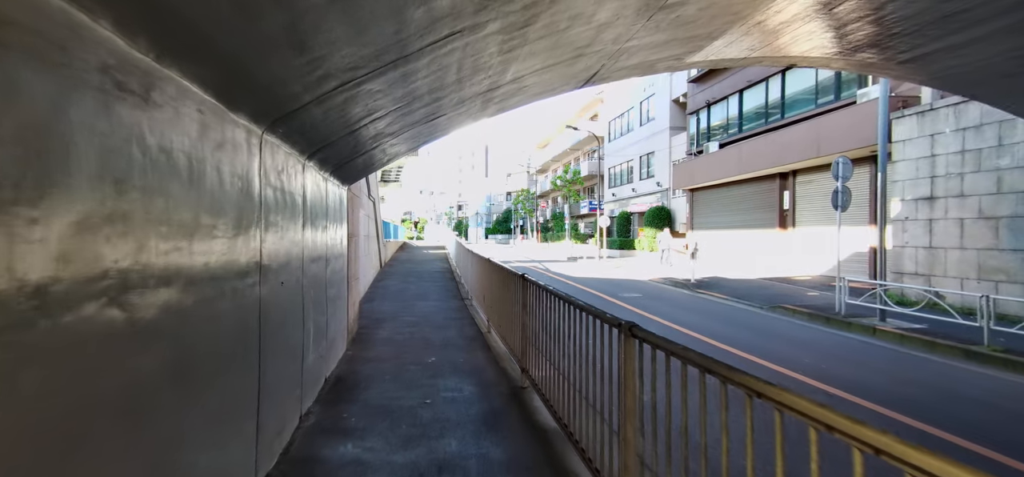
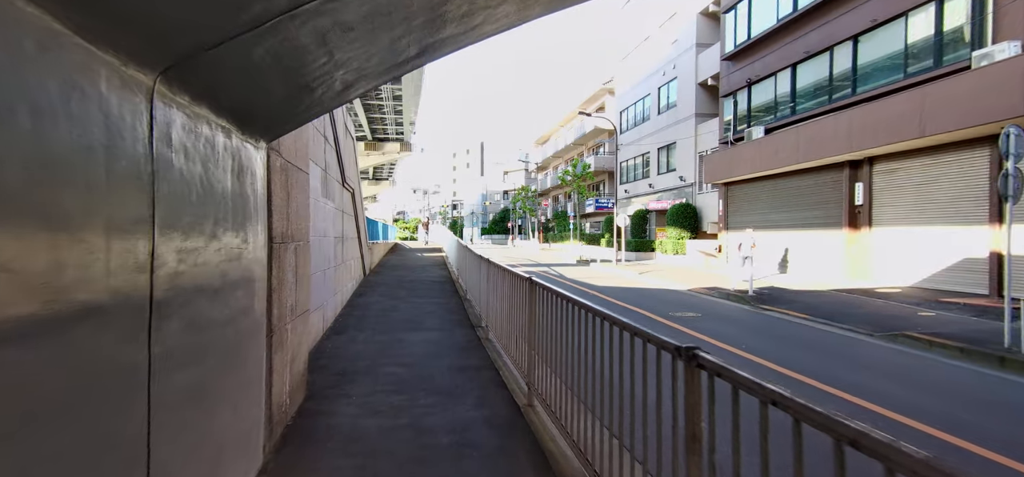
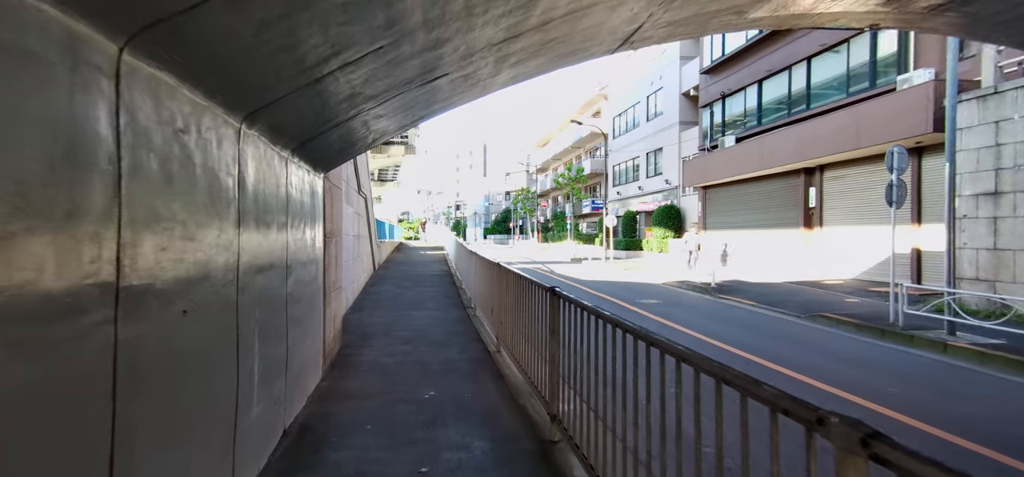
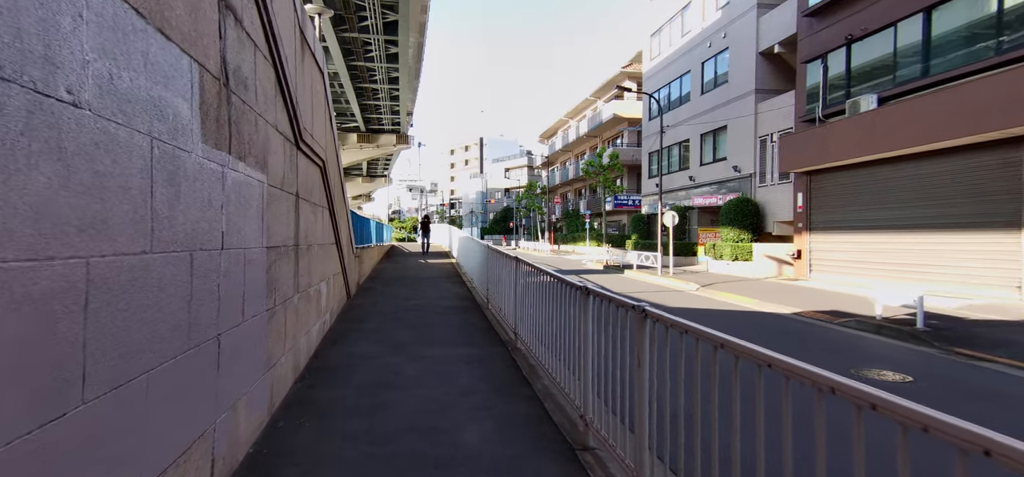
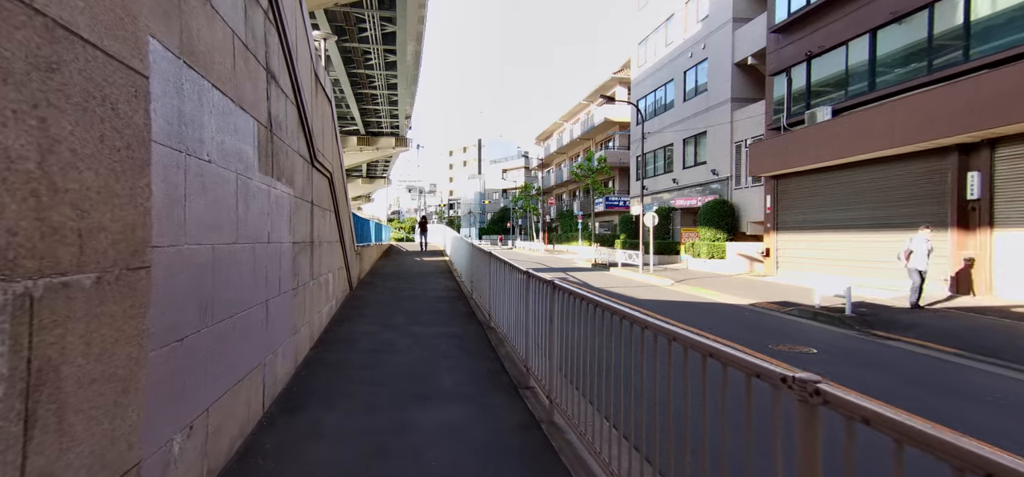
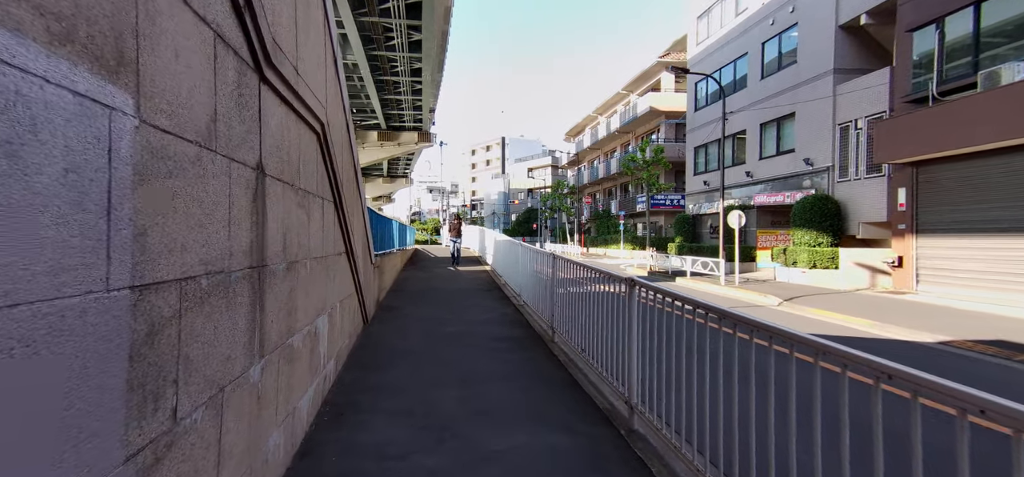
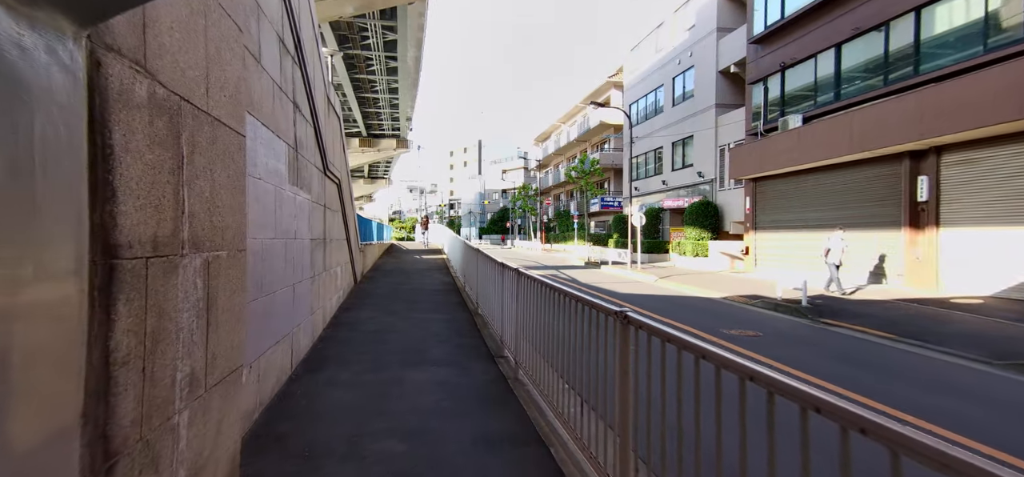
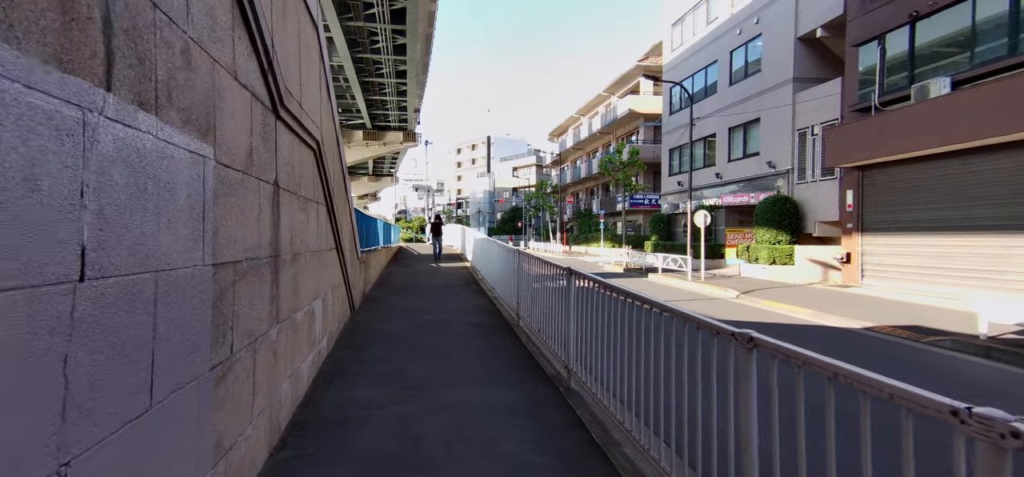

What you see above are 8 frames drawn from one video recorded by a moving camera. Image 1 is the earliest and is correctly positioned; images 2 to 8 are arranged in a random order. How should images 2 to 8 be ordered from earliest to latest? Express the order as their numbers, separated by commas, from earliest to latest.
3, 2, 7, 5, 4, 8, 6
